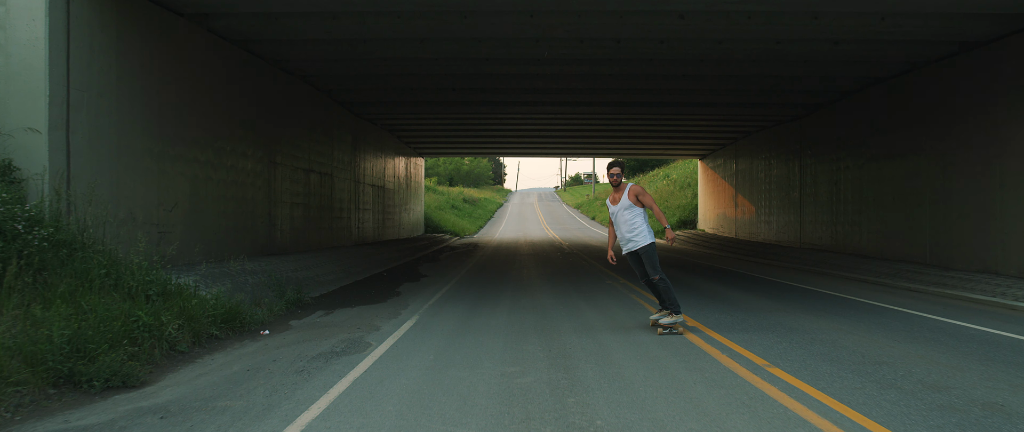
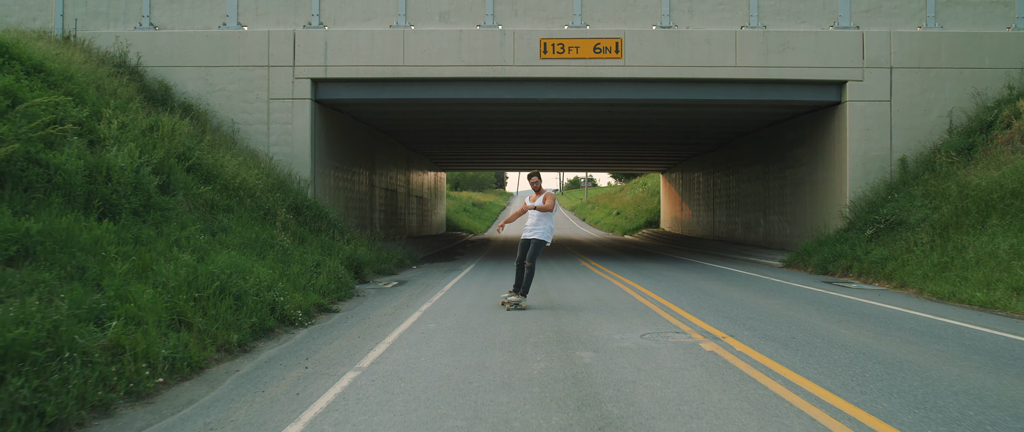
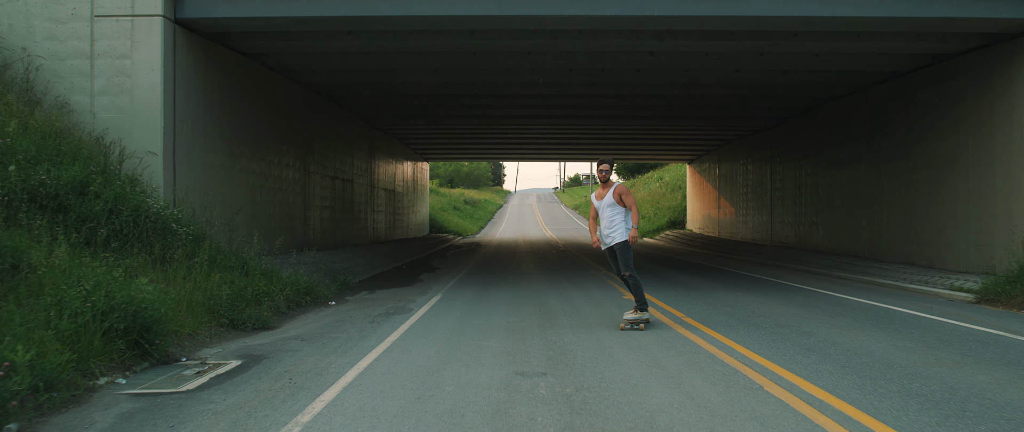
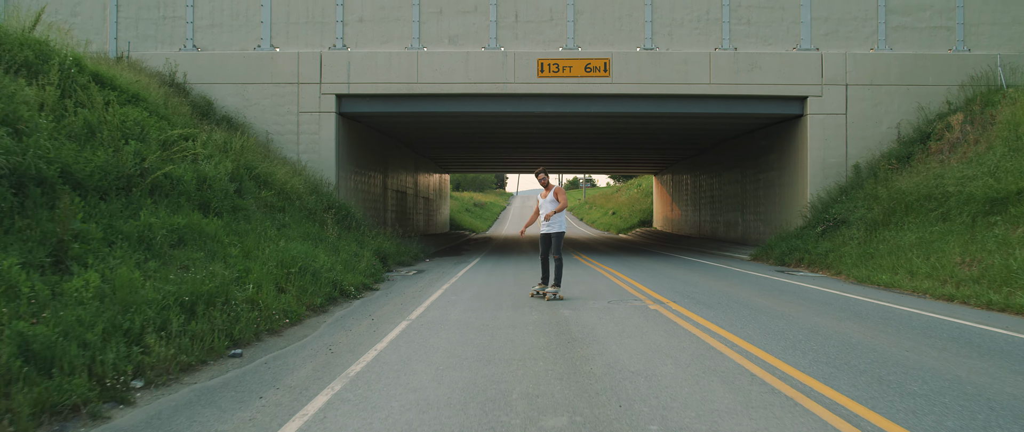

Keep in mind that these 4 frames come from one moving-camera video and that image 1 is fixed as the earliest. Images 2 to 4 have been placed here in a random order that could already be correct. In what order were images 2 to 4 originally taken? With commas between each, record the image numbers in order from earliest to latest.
3, 2, 4
